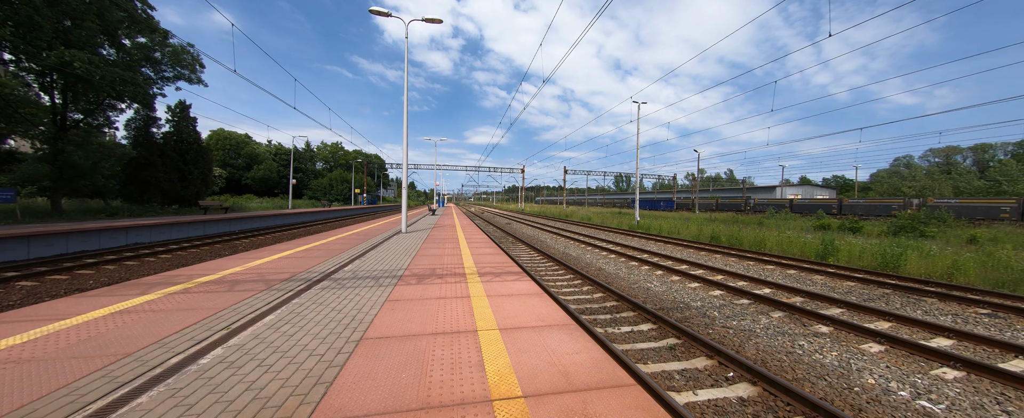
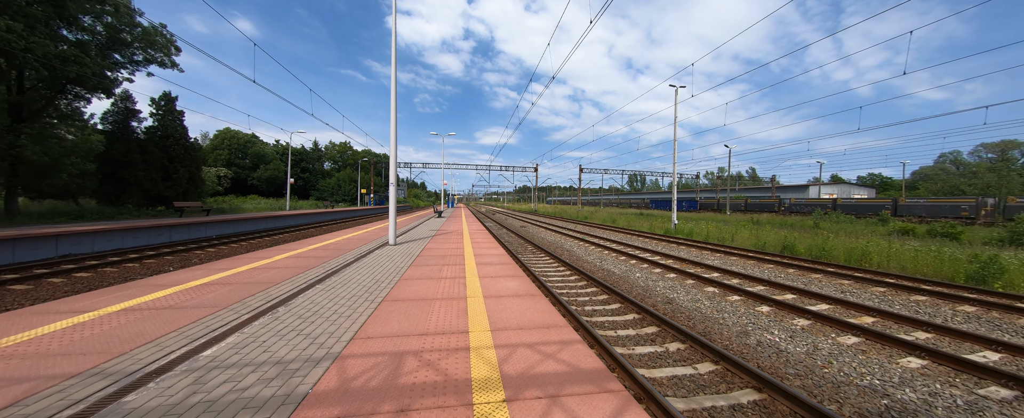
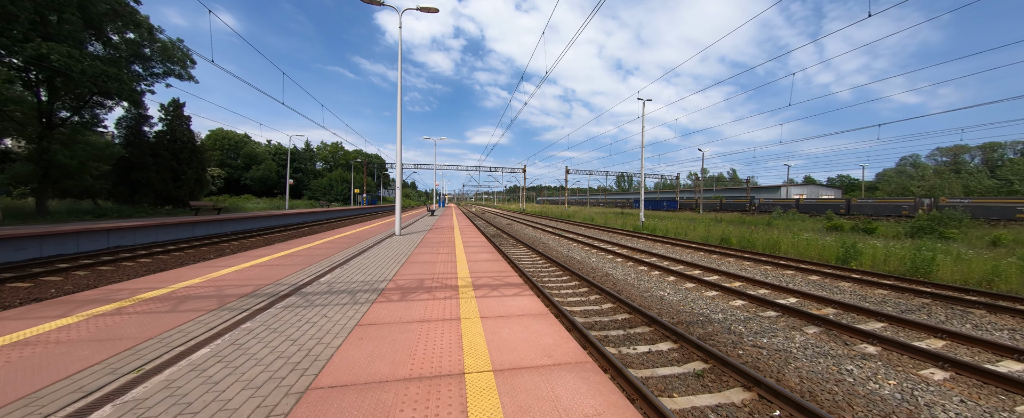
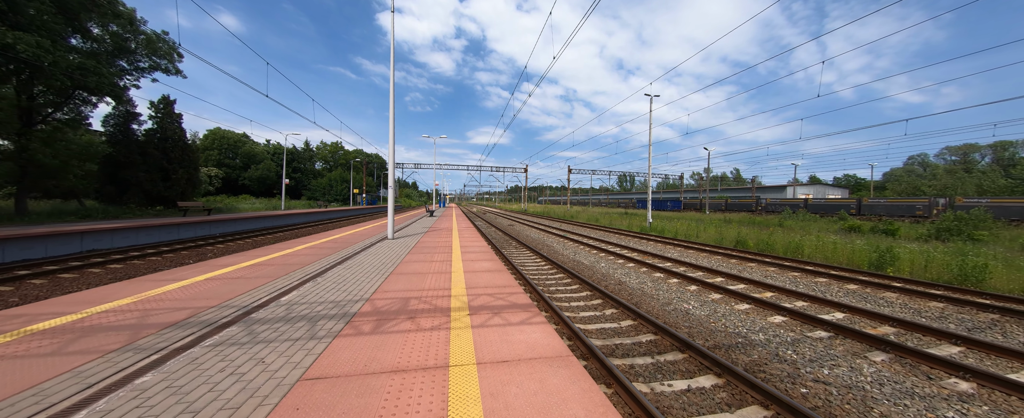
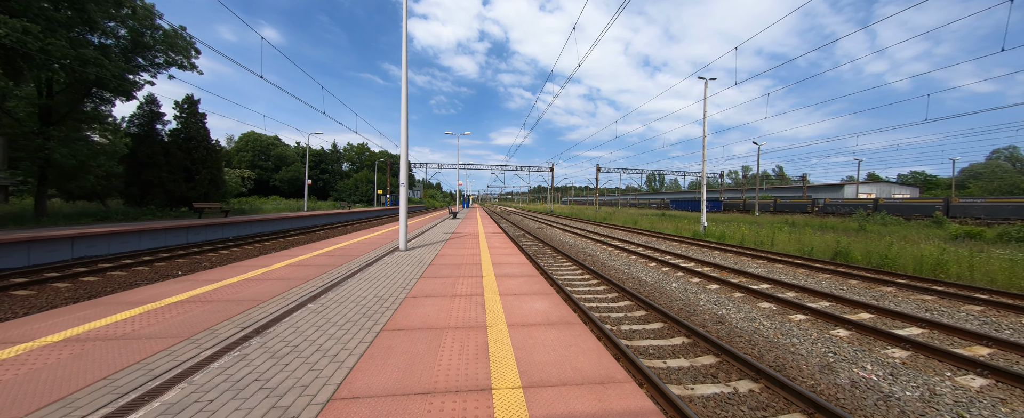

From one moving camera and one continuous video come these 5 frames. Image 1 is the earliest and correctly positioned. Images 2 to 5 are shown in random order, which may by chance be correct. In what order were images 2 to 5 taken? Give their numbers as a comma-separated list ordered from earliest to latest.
3, 4, 2, 5
